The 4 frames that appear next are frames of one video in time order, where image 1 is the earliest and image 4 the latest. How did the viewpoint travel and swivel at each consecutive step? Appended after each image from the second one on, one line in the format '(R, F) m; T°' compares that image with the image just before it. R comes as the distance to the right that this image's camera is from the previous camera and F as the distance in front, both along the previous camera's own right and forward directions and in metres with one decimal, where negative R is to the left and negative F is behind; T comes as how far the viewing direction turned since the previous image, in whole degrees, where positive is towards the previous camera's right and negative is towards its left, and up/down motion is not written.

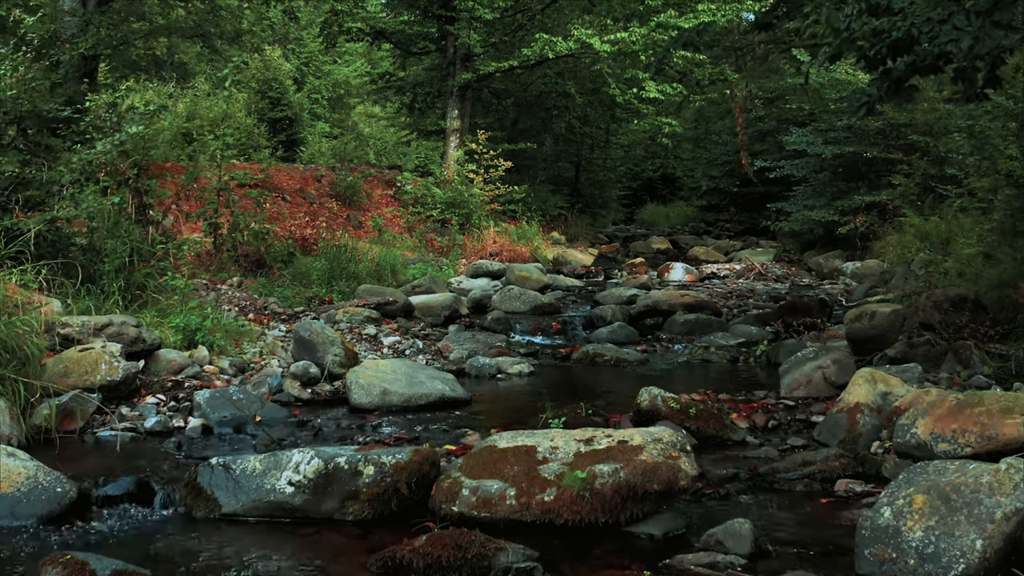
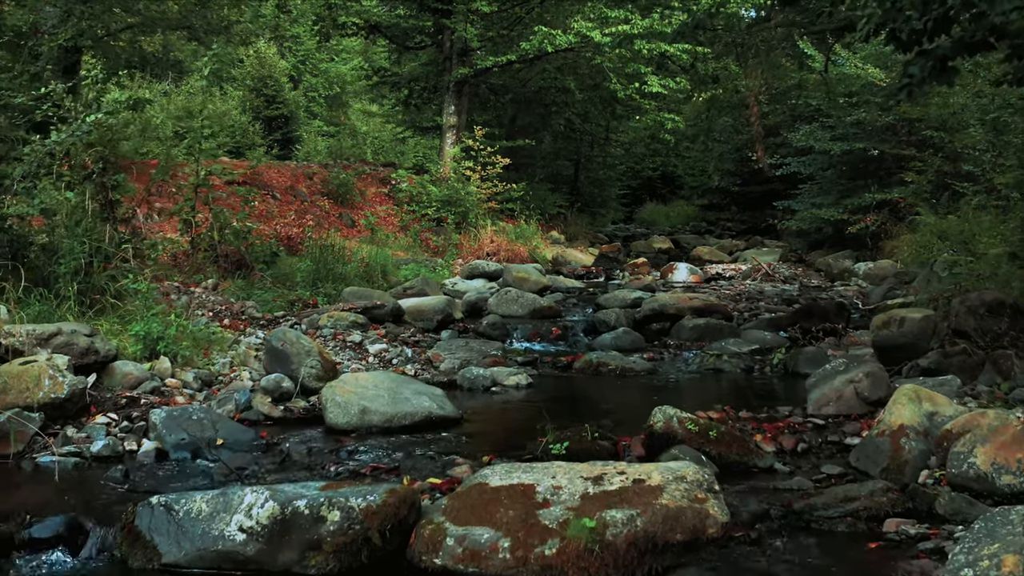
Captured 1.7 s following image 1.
(0.0, +0.7) m; 0°
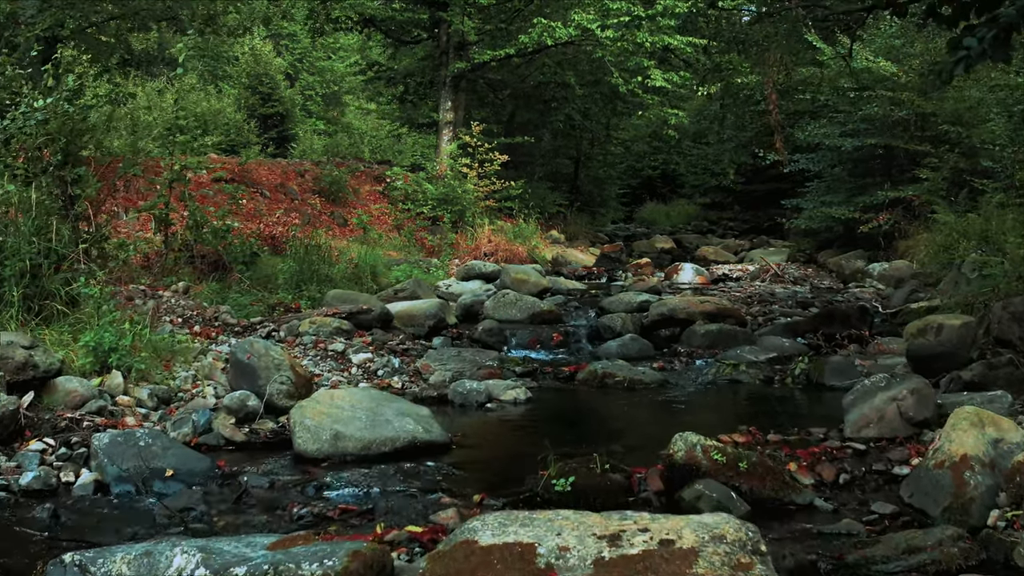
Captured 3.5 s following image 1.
(0.0, +0.7) m; 0°
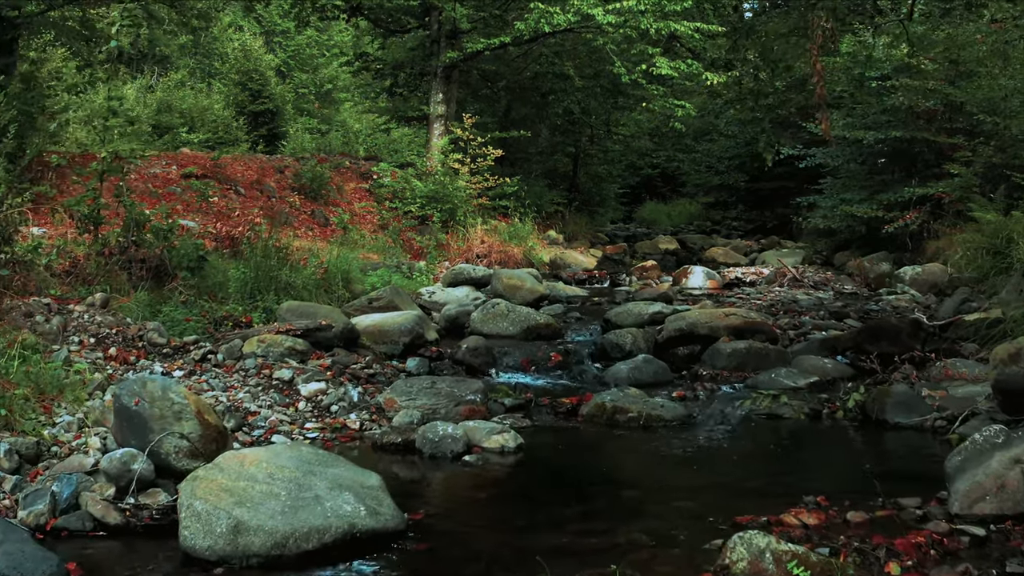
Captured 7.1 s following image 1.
(+0.1, +1.4) m; 0°
